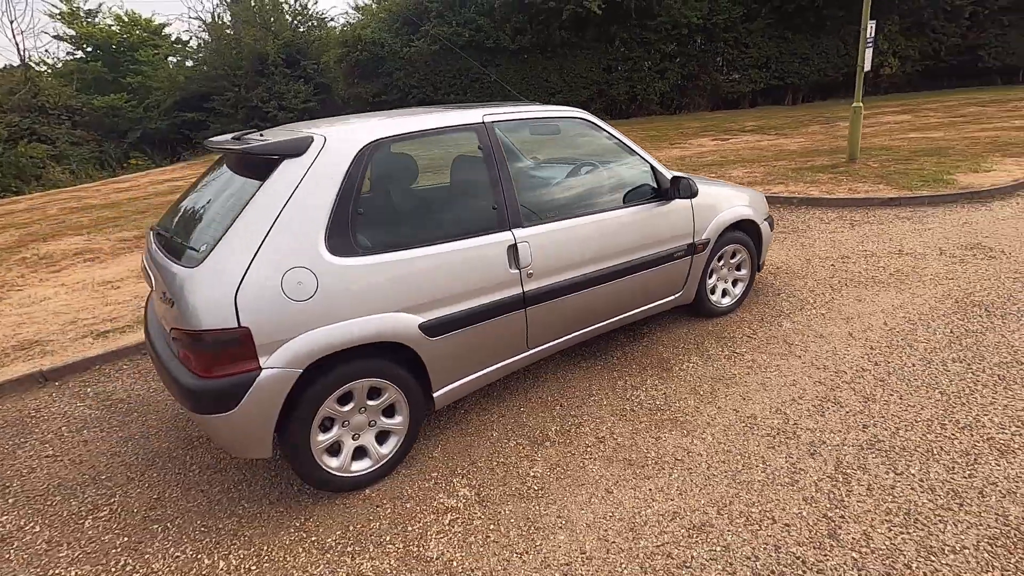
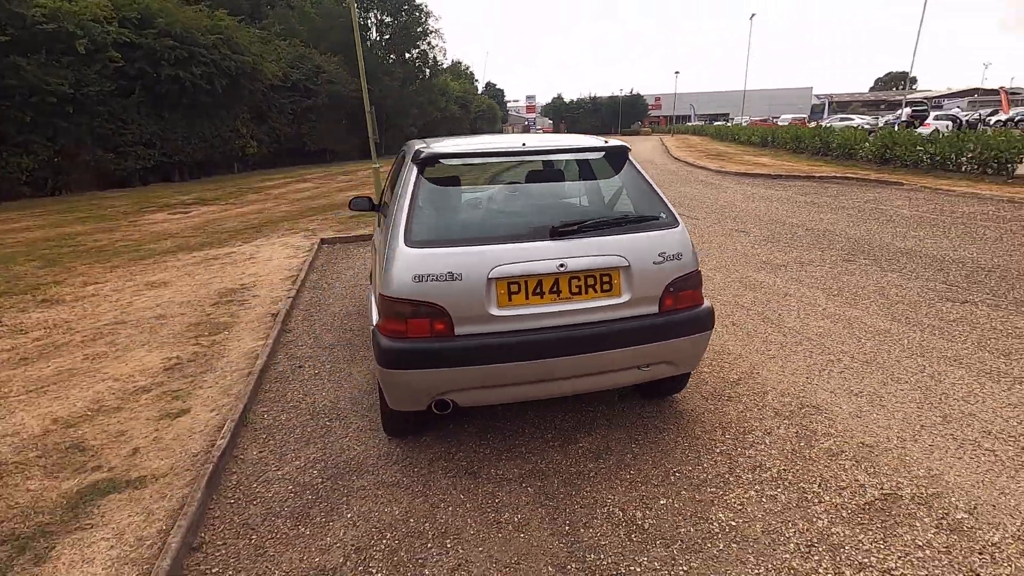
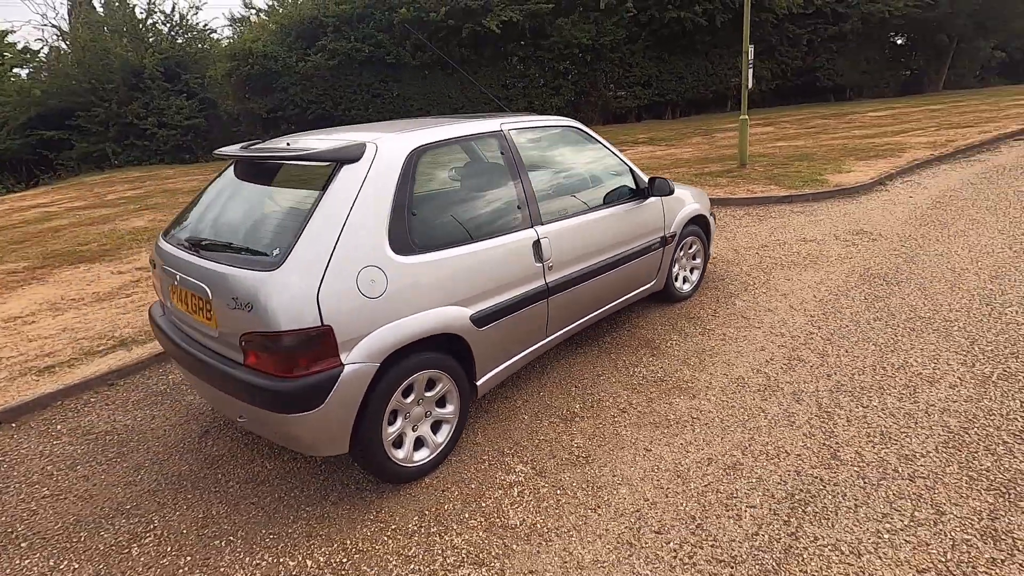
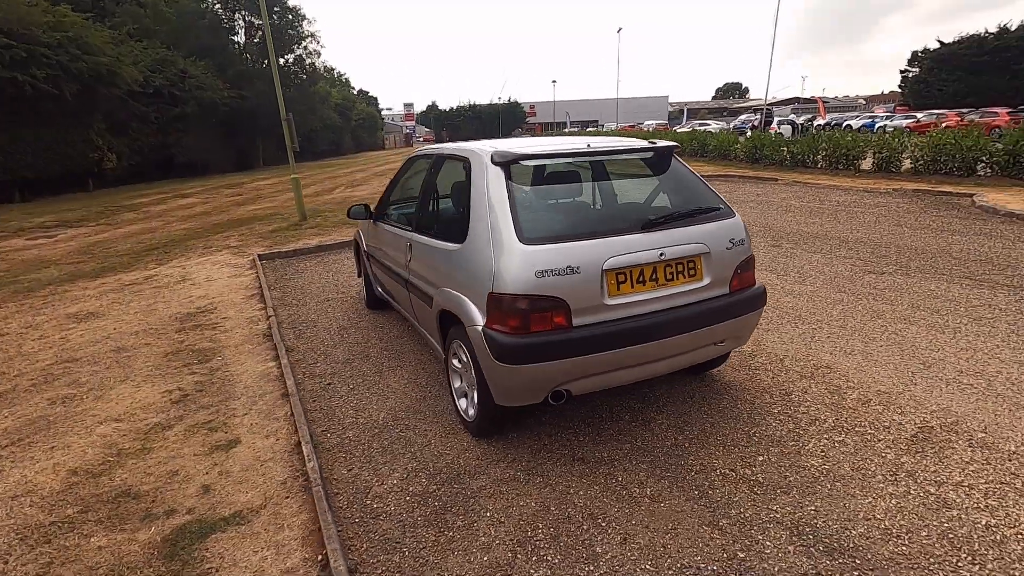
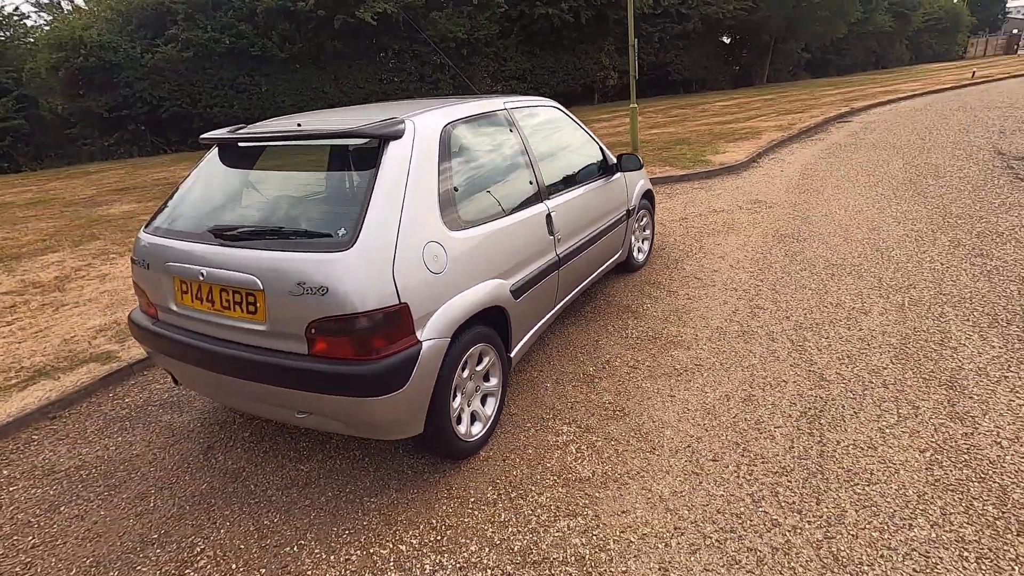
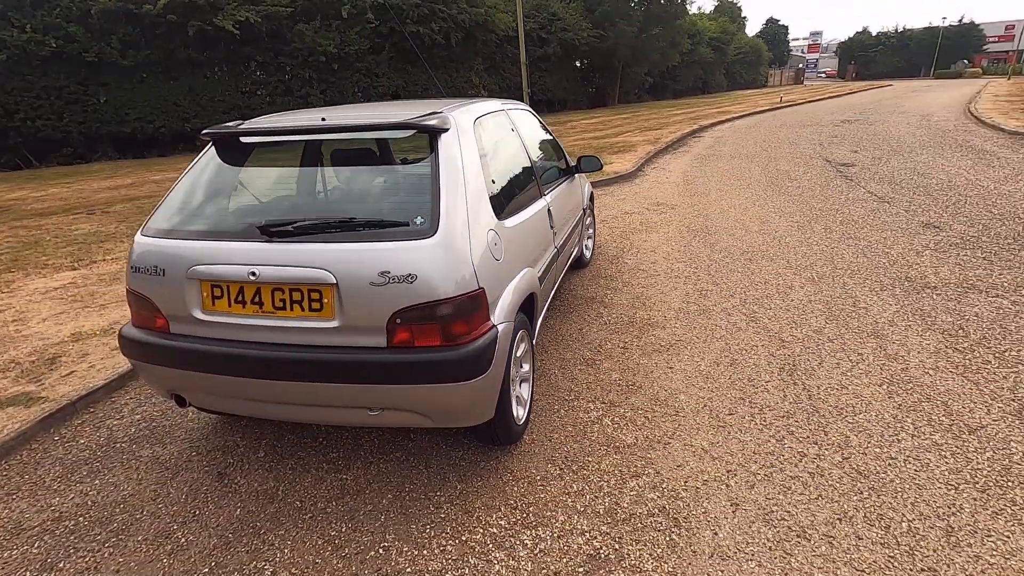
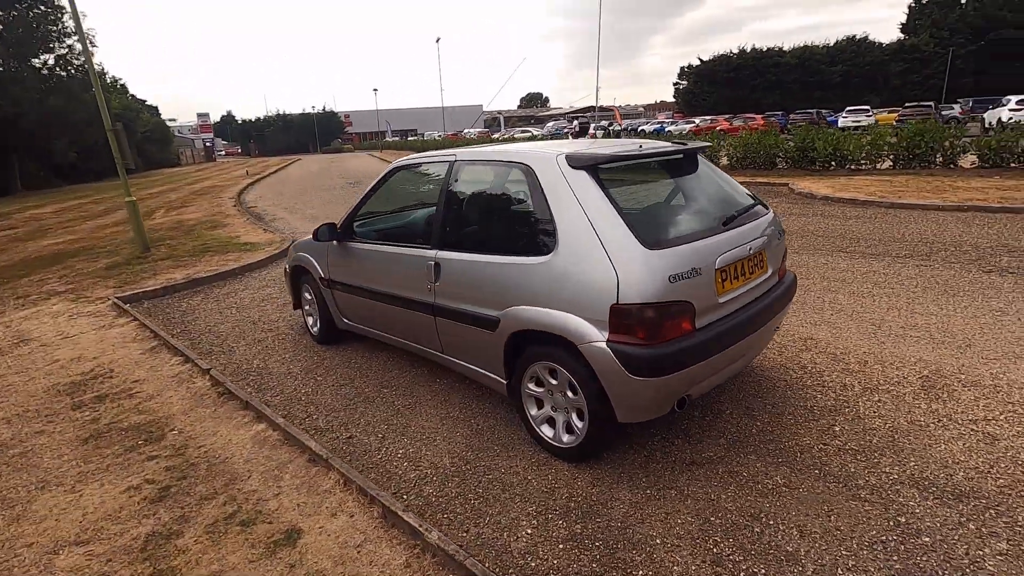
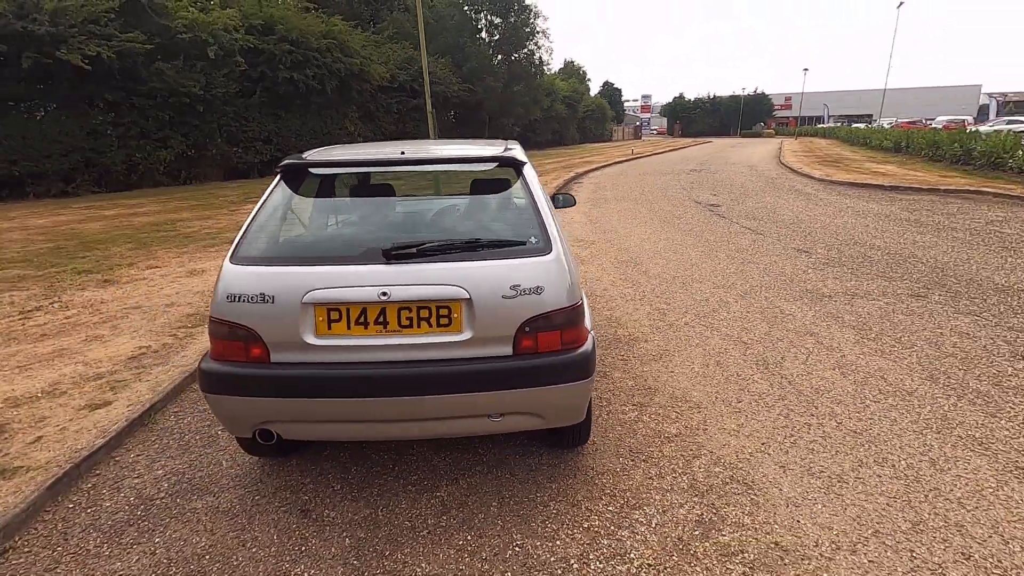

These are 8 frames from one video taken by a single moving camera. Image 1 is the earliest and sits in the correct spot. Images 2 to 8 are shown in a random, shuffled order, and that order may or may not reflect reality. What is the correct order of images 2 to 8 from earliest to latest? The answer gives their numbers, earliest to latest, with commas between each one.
3, 5, 6, 8, 2, 4, 7
